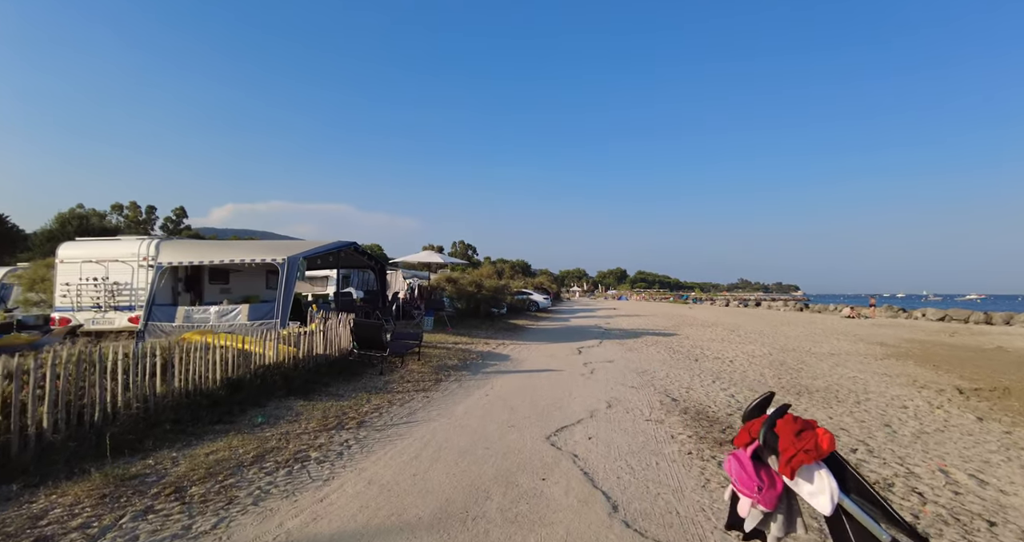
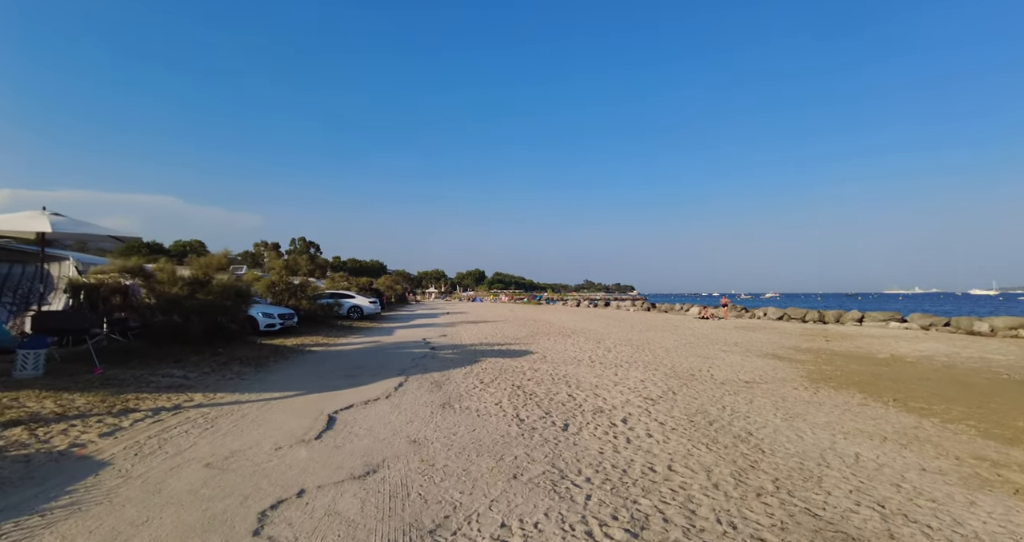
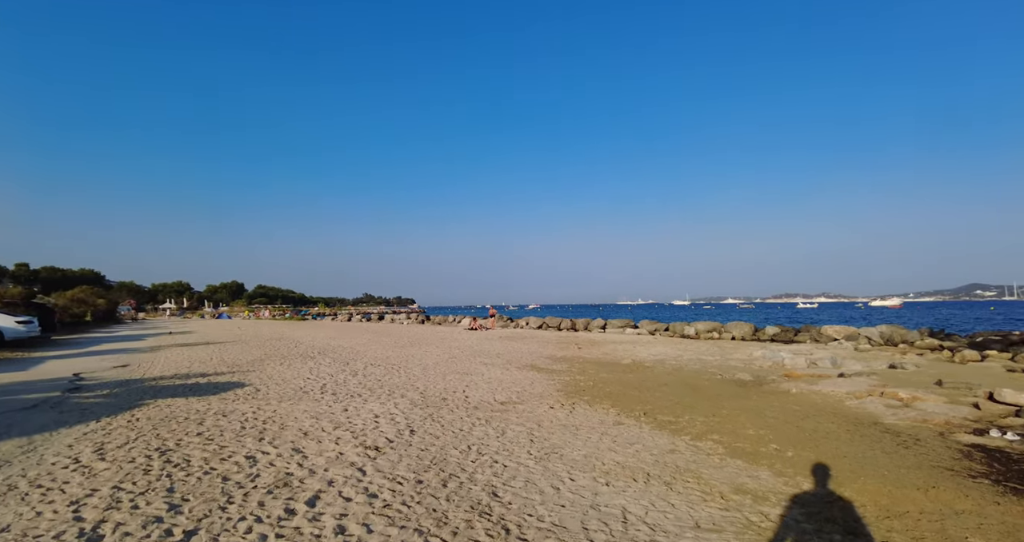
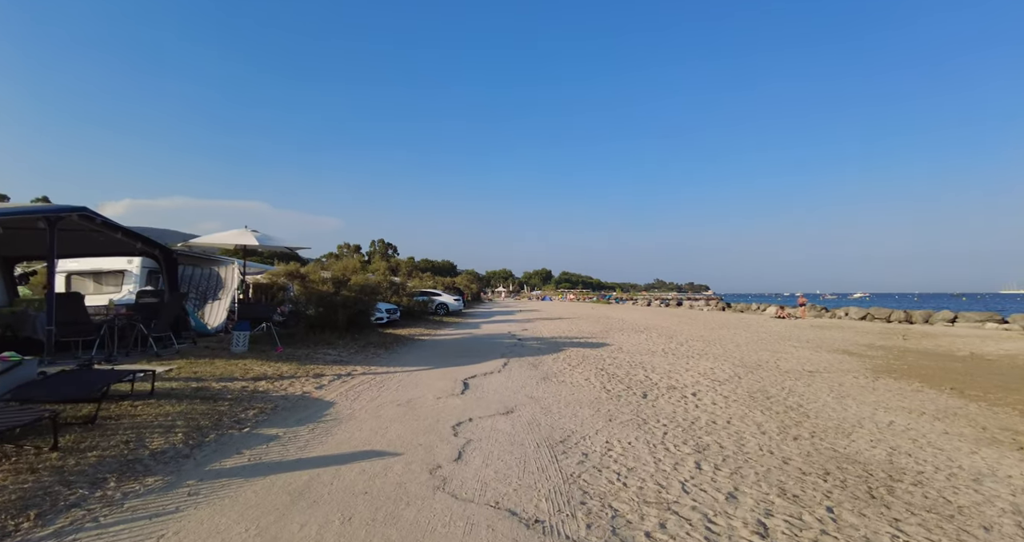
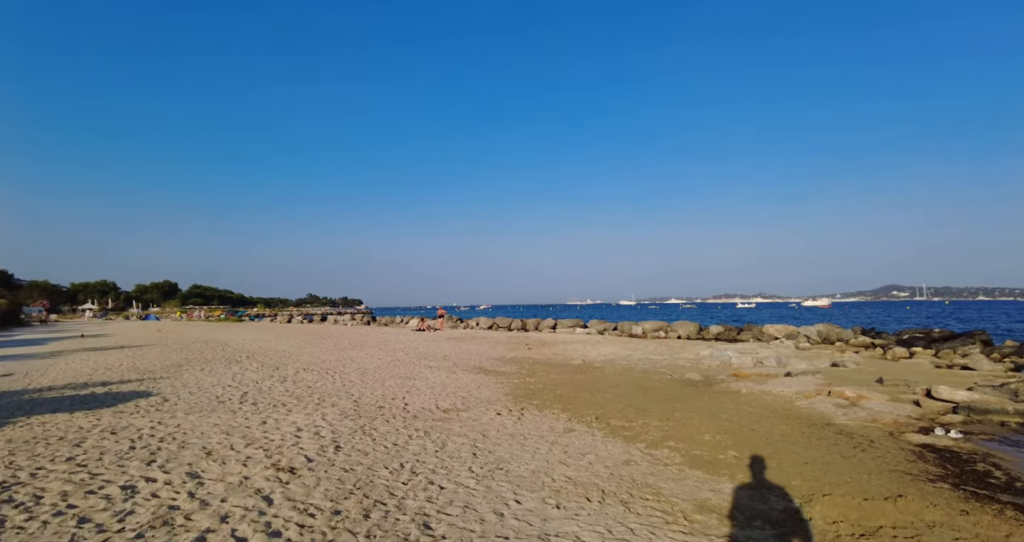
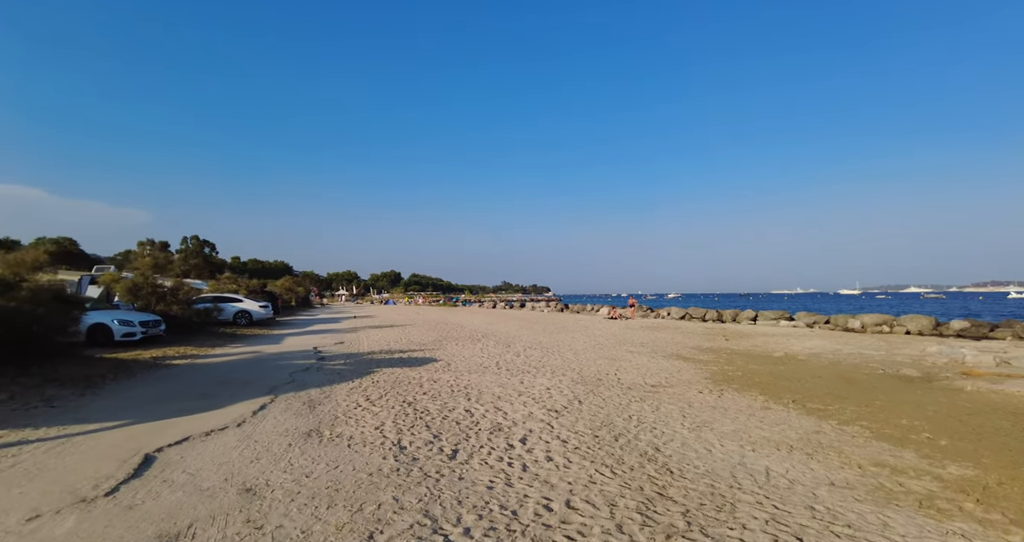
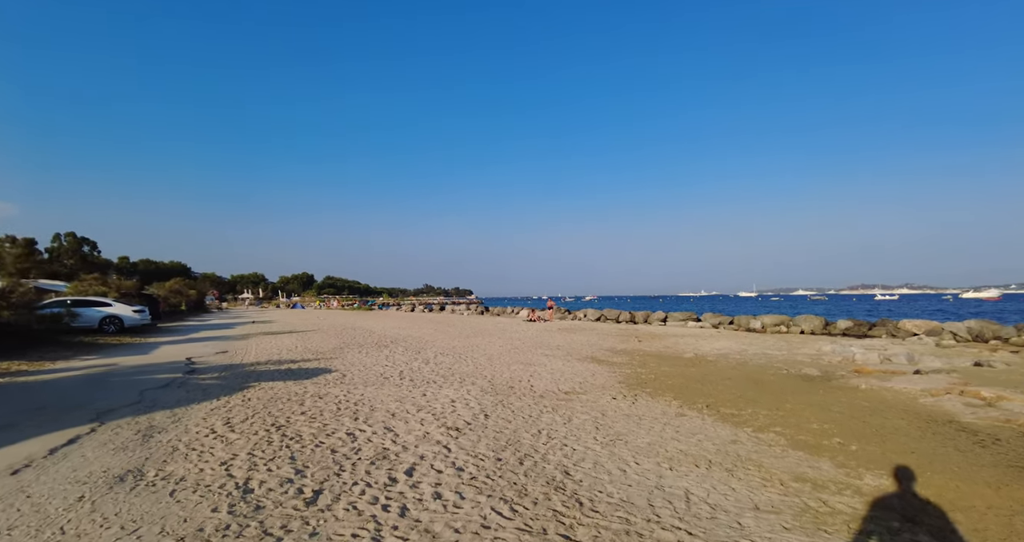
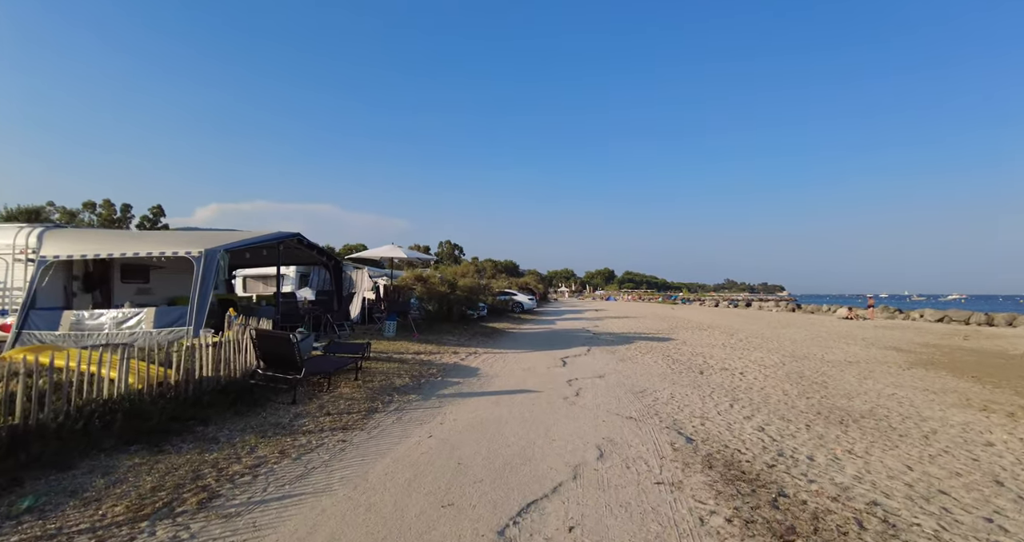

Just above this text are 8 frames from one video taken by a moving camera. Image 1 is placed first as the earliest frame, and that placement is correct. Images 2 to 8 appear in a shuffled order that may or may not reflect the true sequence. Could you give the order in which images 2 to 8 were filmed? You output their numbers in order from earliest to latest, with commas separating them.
8, 4, 2, 6, 7, 3, 5
